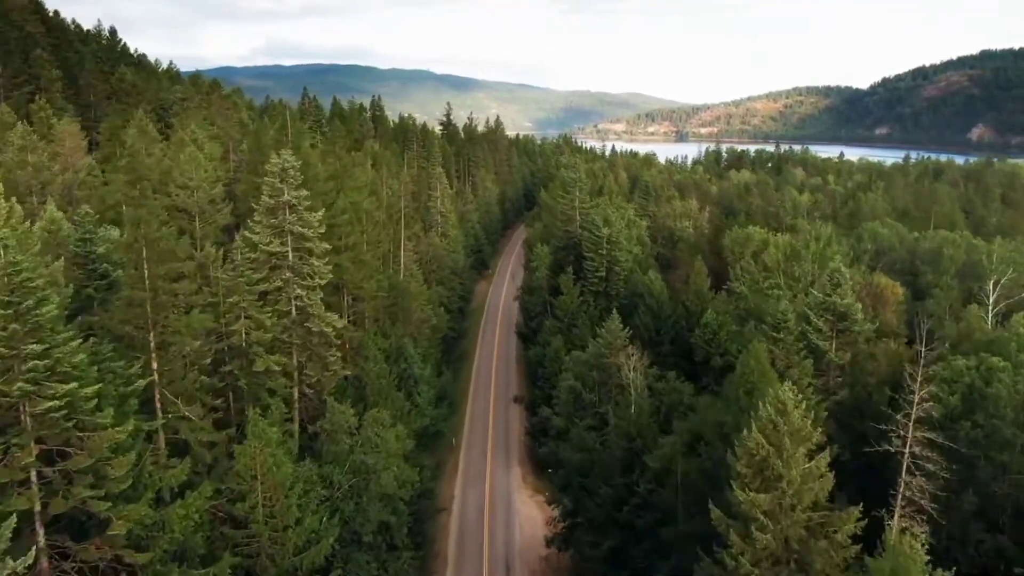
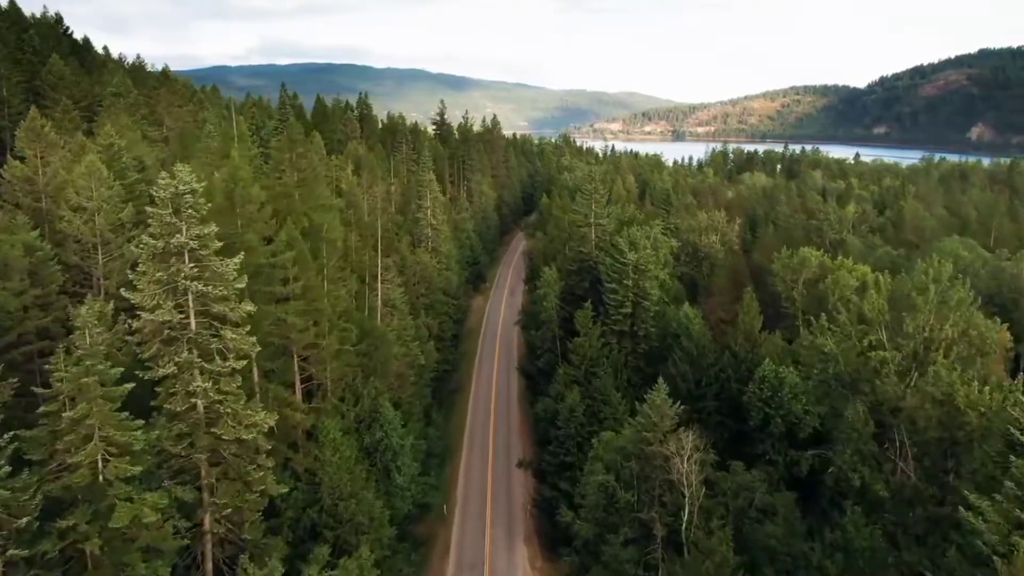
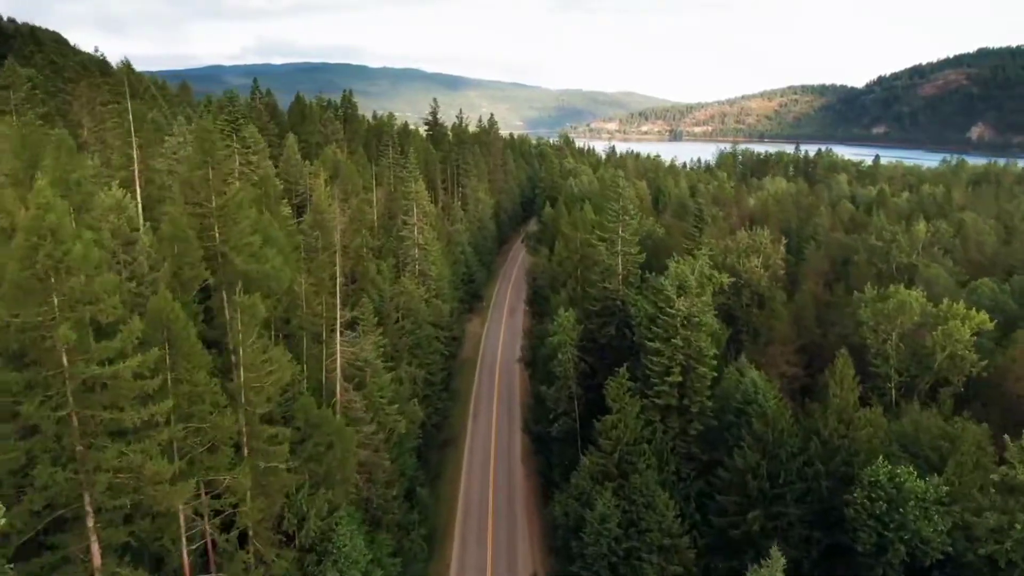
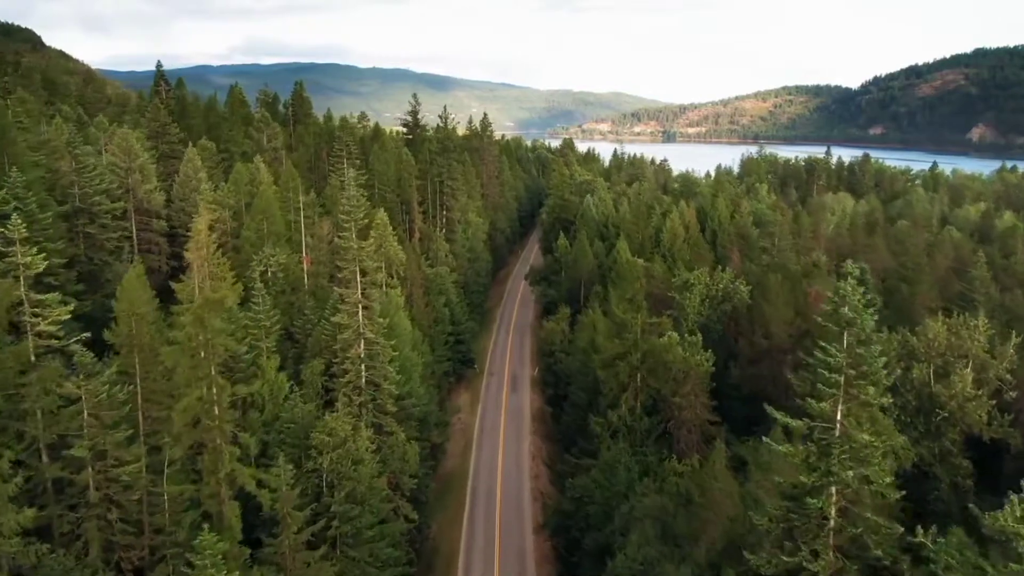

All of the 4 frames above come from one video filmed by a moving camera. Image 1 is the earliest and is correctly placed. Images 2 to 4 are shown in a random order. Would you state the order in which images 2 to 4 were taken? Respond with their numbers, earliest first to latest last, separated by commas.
2, 3, 4
